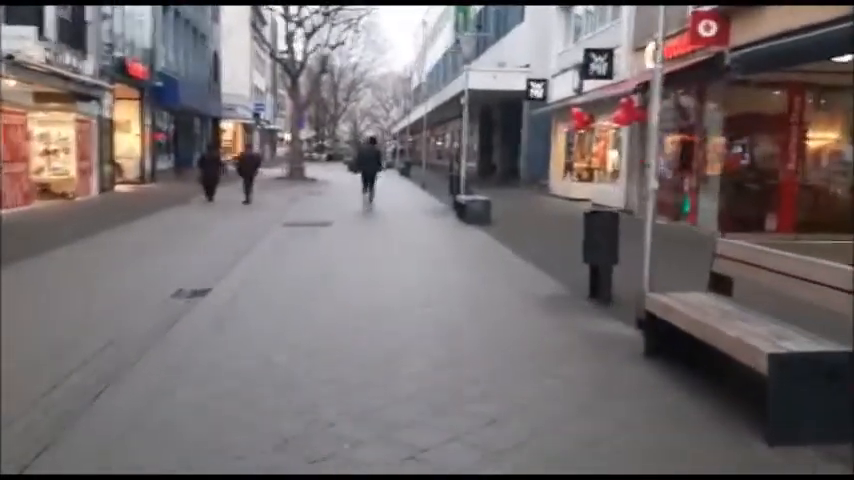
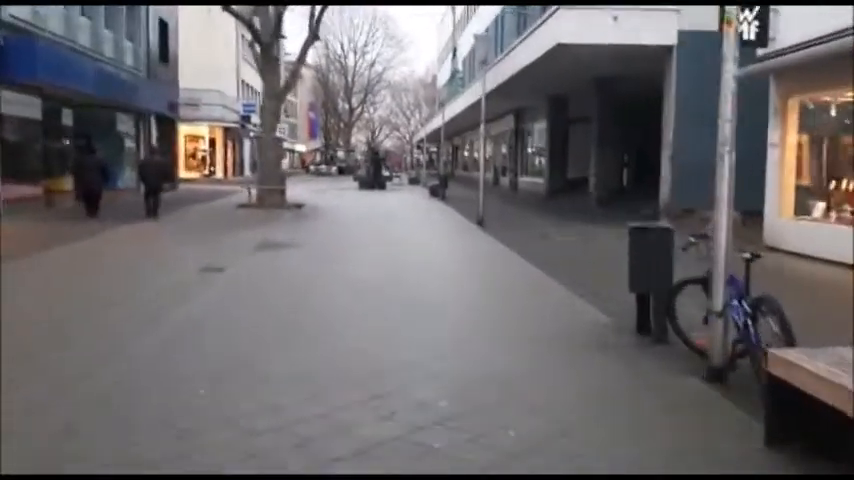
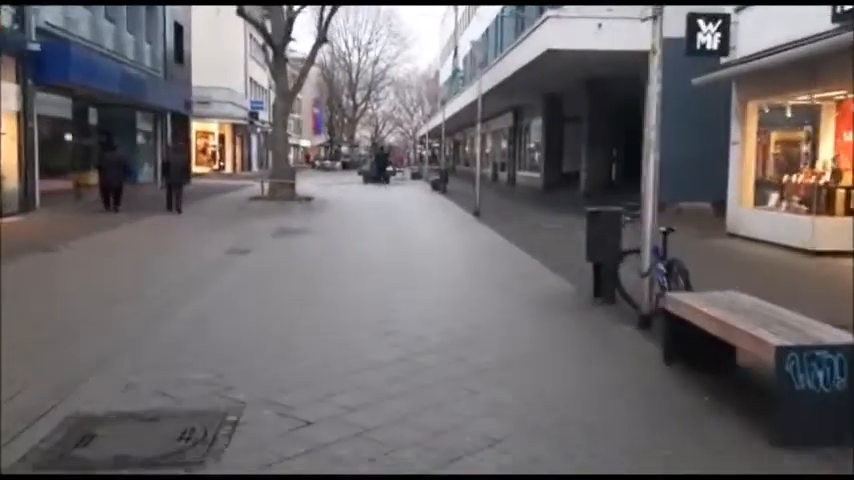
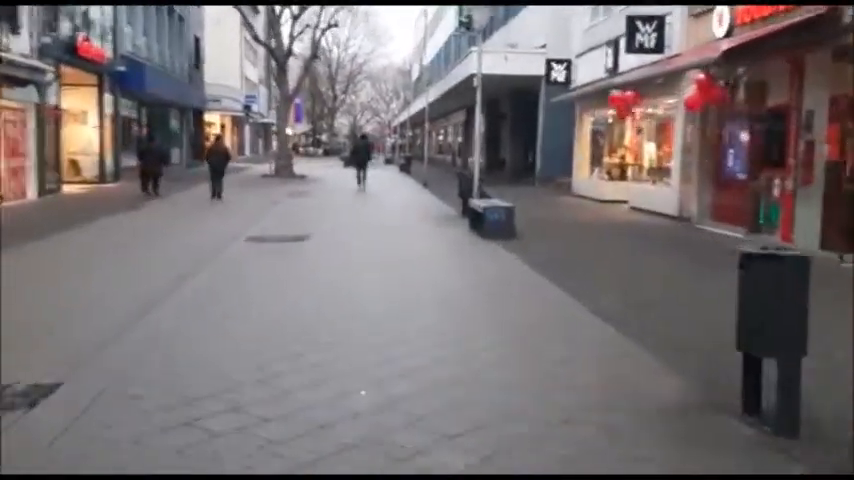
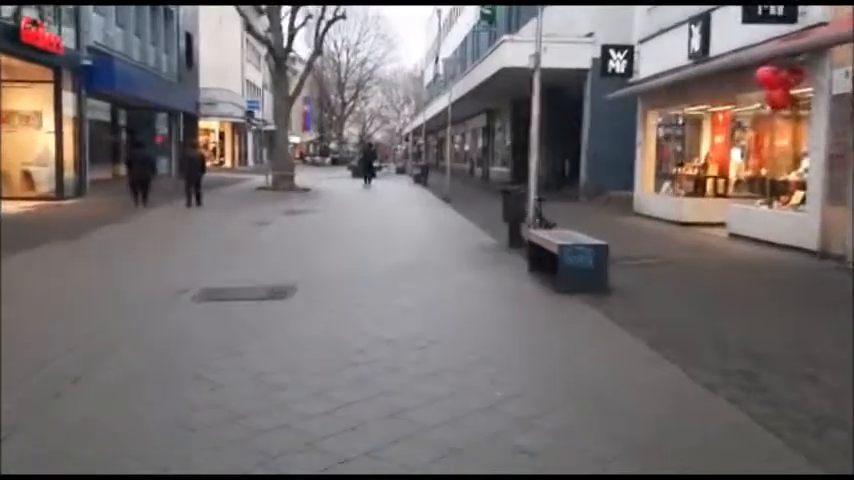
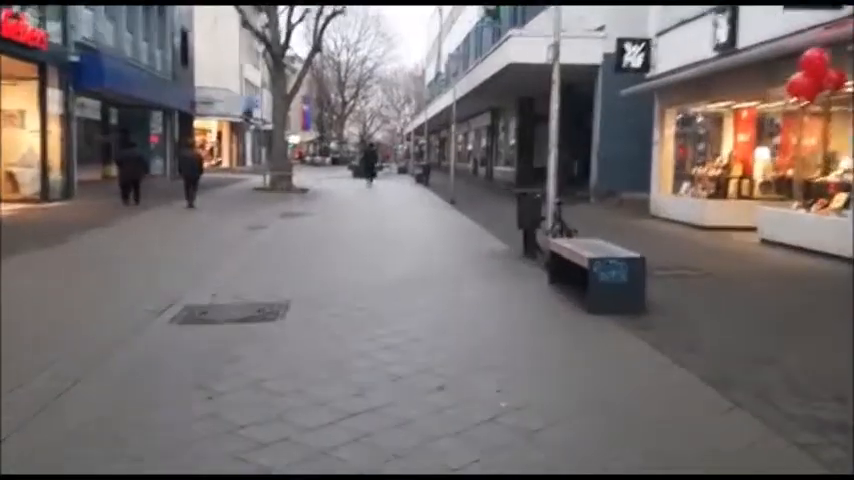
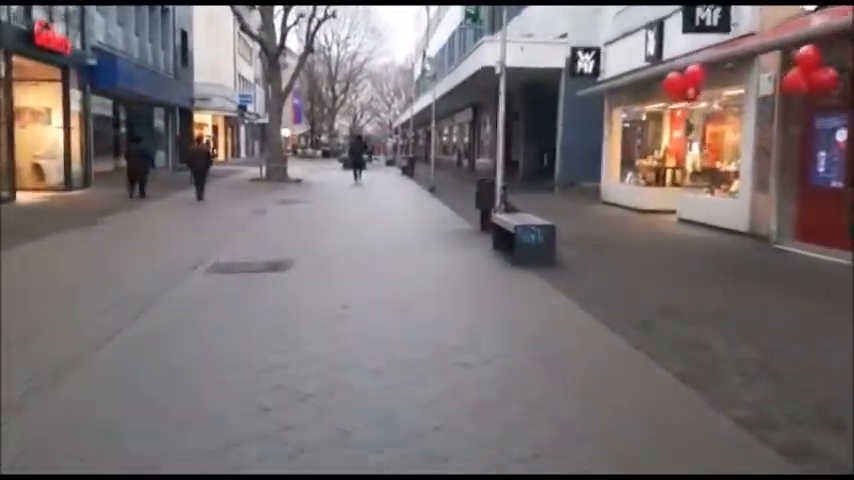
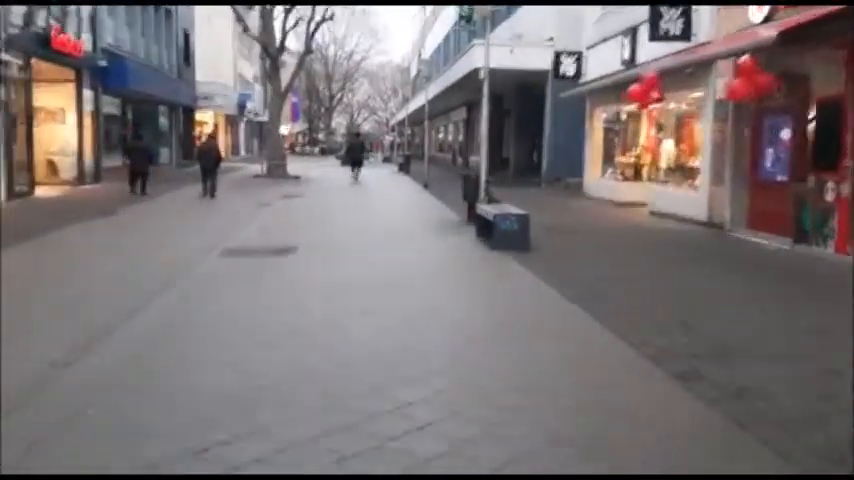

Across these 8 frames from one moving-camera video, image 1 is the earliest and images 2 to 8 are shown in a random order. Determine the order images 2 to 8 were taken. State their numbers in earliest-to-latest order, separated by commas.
4, 8, 7, 5, 6, 3, 2
